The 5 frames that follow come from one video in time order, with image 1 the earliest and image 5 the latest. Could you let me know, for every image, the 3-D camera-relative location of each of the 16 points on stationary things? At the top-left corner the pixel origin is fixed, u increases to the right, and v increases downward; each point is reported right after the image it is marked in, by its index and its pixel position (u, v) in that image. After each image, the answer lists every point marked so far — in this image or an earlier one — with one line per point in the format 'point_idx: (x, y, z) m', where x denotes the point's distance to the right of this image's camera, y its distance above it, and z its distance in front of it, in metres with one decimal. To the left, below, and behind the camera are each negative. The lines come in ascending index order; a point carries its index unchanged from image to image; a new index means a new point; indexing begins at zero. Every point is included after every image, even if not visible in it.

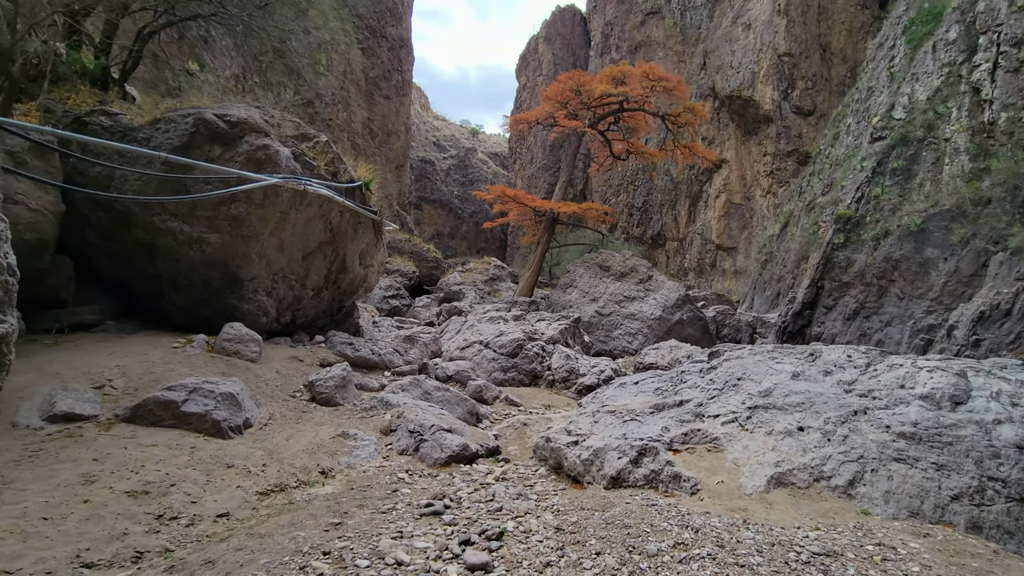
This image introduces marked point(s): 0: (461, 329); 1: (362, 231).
0: (-1.0, -0.8, +9.5) m
1: (-2.0, +0.8, +6.8) m
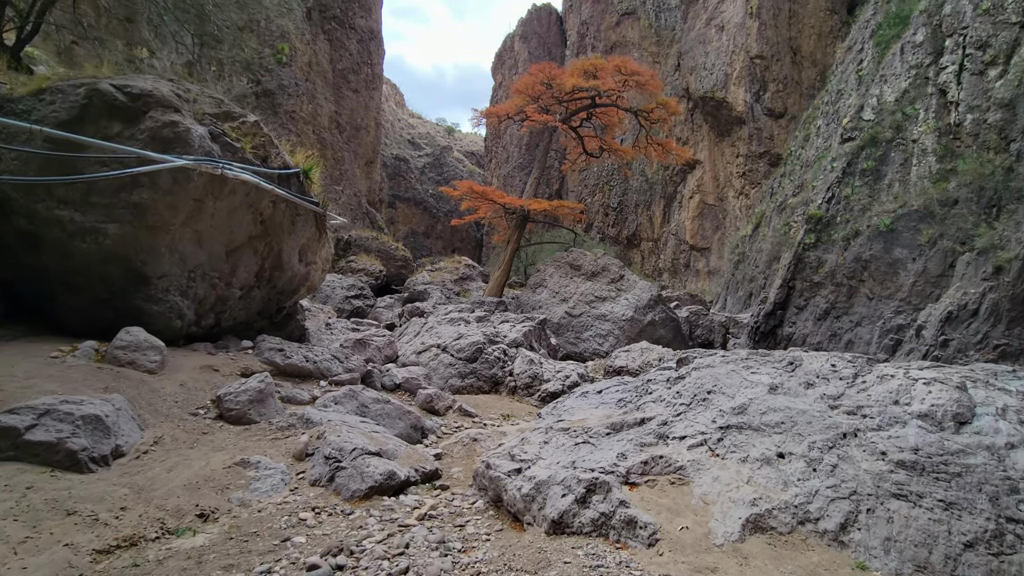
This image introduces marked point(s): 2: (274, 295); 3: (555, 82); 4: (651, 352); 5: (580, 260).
0: (-1.6, -0.8, +8.8) m
1: (-2.6, +0.8, +6.1) m
2: (-2.9, -0.1, +6.2) m
3: (+1.3, +6.1, +14.8) m
4: (+2.6, -1.2, +9.3) m
5: (+1.8, +0.7, +13.1) m
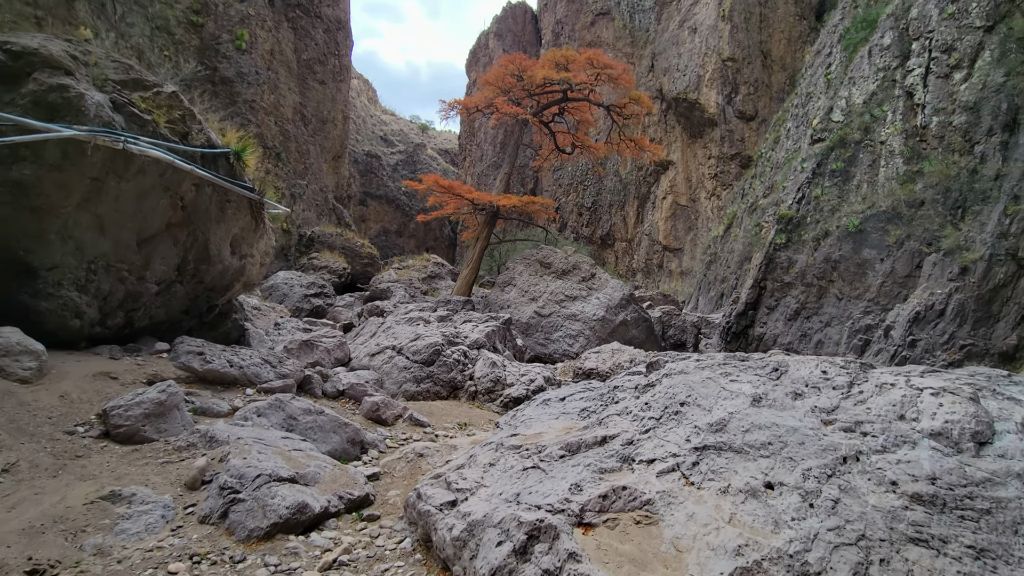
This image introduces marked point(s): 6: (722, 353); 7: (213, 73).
0: (-2.2, -0.7, +8.2) m
1: (-3.0, +0.8, +5.5) m
2: (-3.4, 0.0, +5.5) m
3: (+0.4, +6.1, +14.3) m
4: (+2.0, -1.2, +8.9) m
5: (+1.0, +0.8, +12.6) m
6: (+1.6, -0.5, +3.8) m
7: (-10.8, +7.8, +18.3) m
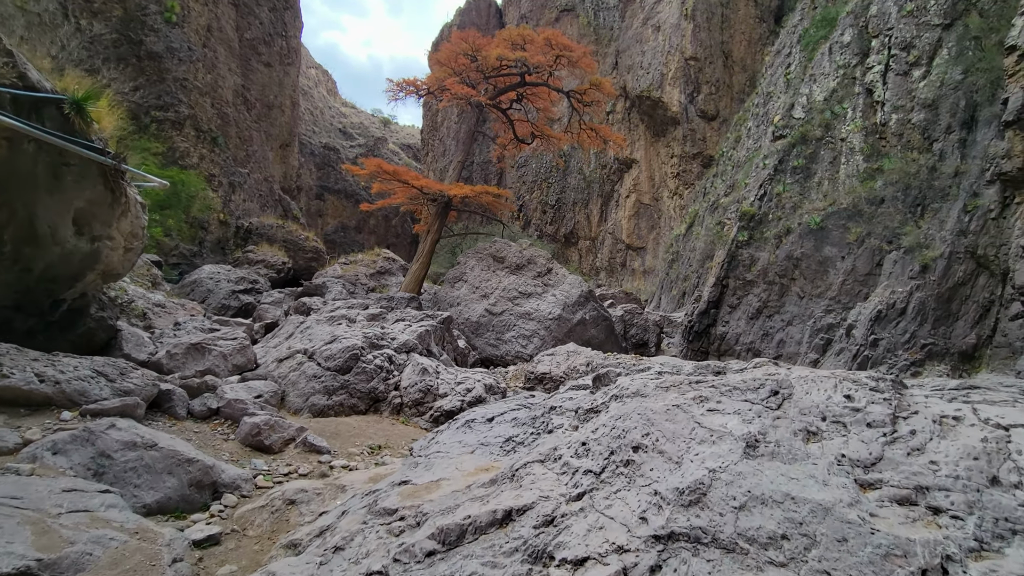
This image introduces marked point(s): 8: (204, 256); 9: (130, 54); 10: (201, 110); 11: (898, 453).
0: (-3.1, -0.6, +7.0) m
1: (-3.7, +0.9, +4.2) m
2: (-4.1, +0.1, +4.2) m
3: (-0.8, +6.2, +13.2) m
4: (+1.1, -1.1, +8.0) m
5: (-0.2, +0.9, +11.7) m
6: (+1.0, -0.4, +2.9) m
7: (-12.3, +8.0, +16.5) m
8: (-9.7, +1.0, +16.0) m
9: (-12.5, +7.7, +16.5) m
10: (-11.8, +6.8, +19.0) m
11: (+1.2, -0.5, +1.5) m
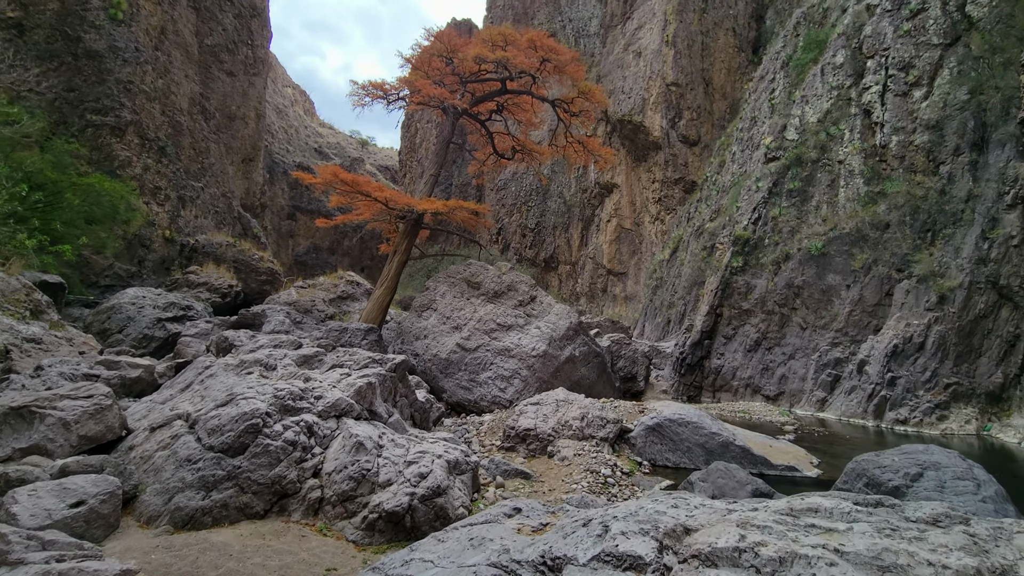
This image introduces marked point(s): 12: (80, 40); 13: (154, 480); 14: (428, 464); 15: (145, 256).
0: (-3.3, -1.0, +5.2) m
1: (-3.8, +0.7, +2.5) m
2: (-4.2, -0.1, +2.4) m
3: (-1.3, +5.5, +11.8) m
4: (+0.7, -1.5, +6.3) m
5: (-0.6, +0.3, +10.0) m
6: (+1.0, -0.6, +1.3) m
7: (-12.9, +7.2, +14.7) m
8: (-10.4, +0.3, +14.0) m
9: (-13.1, +7.0, +14.6) m
10: (-12.5, +5.9, +17.2) m
11: (+1.1, -0.6, -0.1) m
12: (-12.8, +7.4, +14.8) m
13: (-2.5, -1.4, +3.6) m
14: (-0.7, -1.4, +3.9) m
15: (-10.6, +0.9, +14.3) m
